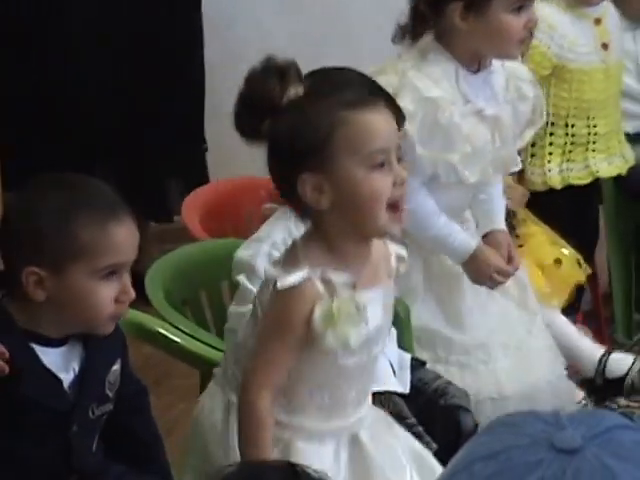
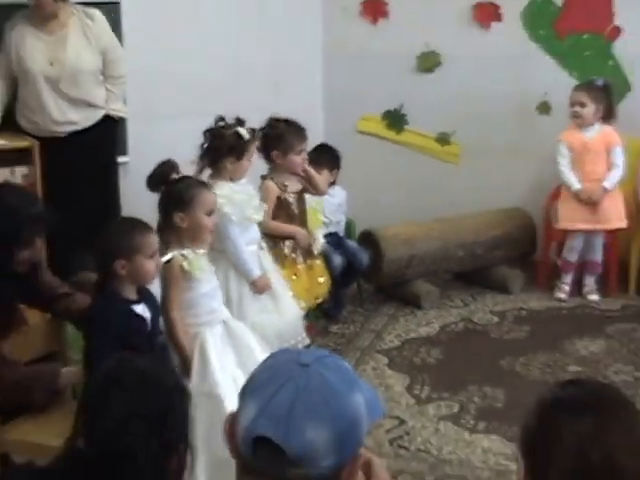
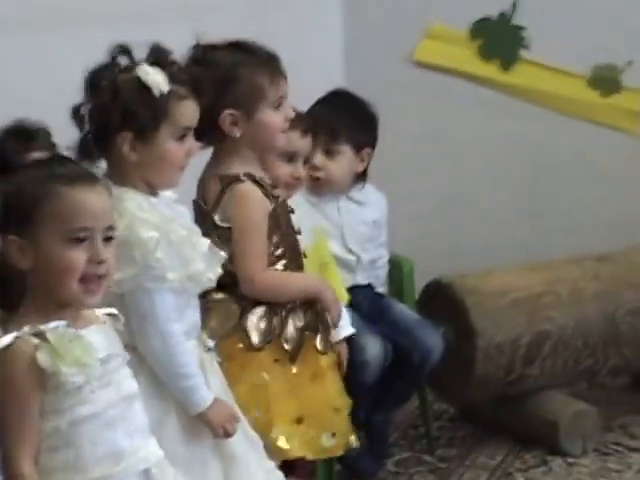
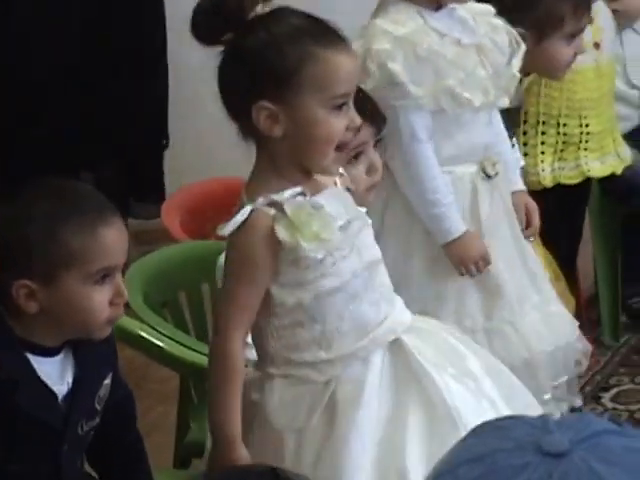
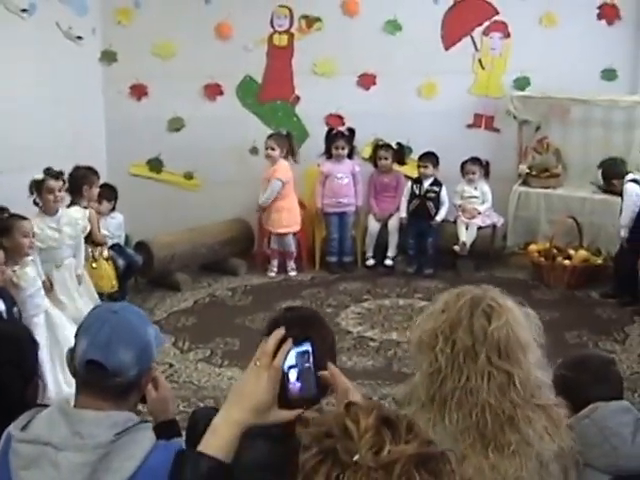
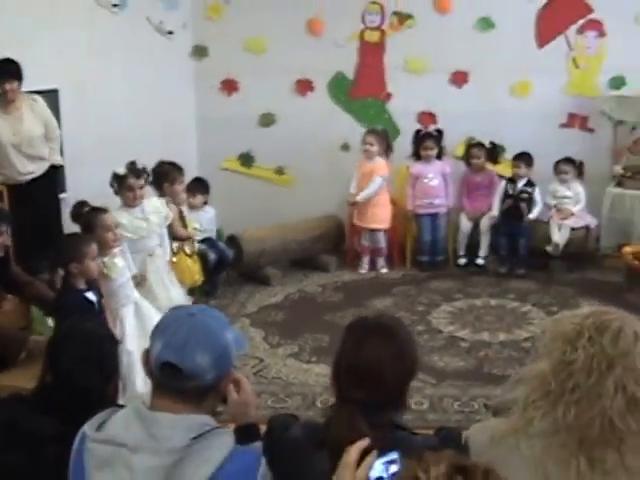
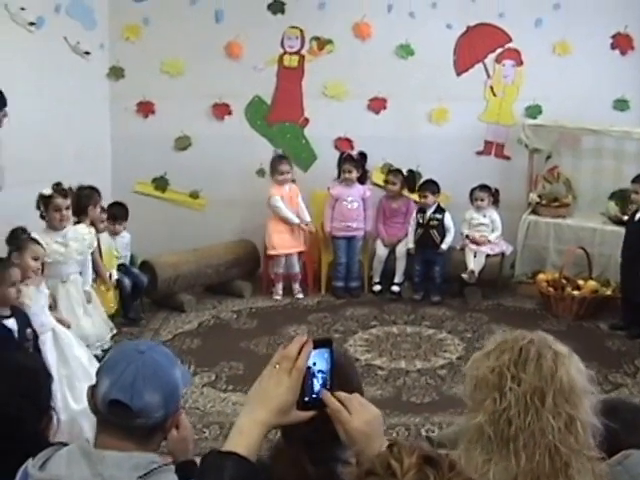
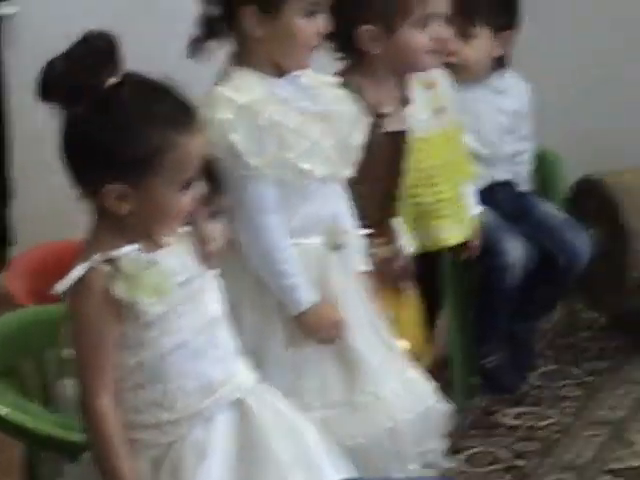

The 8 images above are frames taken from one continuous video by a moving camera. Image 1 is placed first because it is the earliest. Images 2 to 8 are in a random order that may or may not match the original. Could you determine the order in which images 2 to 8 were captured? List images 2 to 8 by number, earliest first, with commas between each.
4, 8, 3, 2, 6, 5, 7
